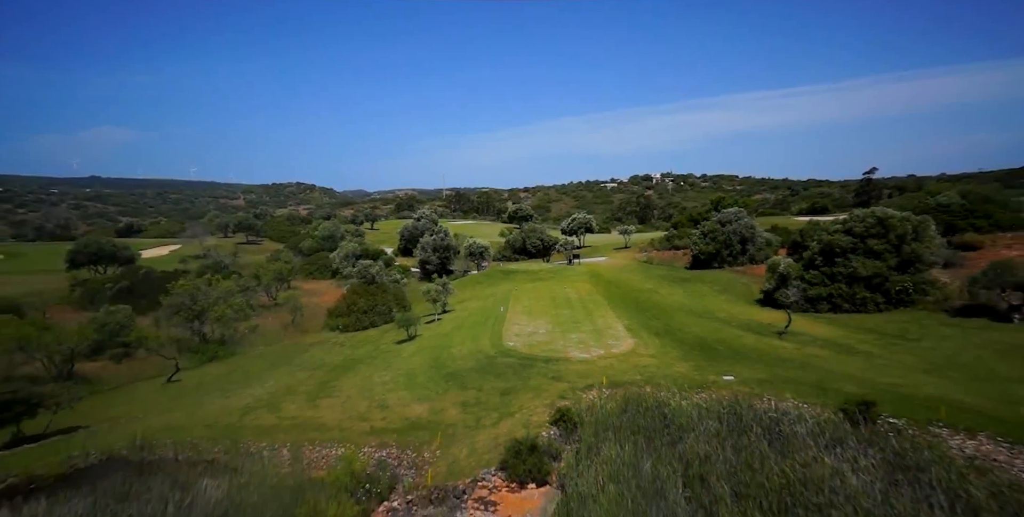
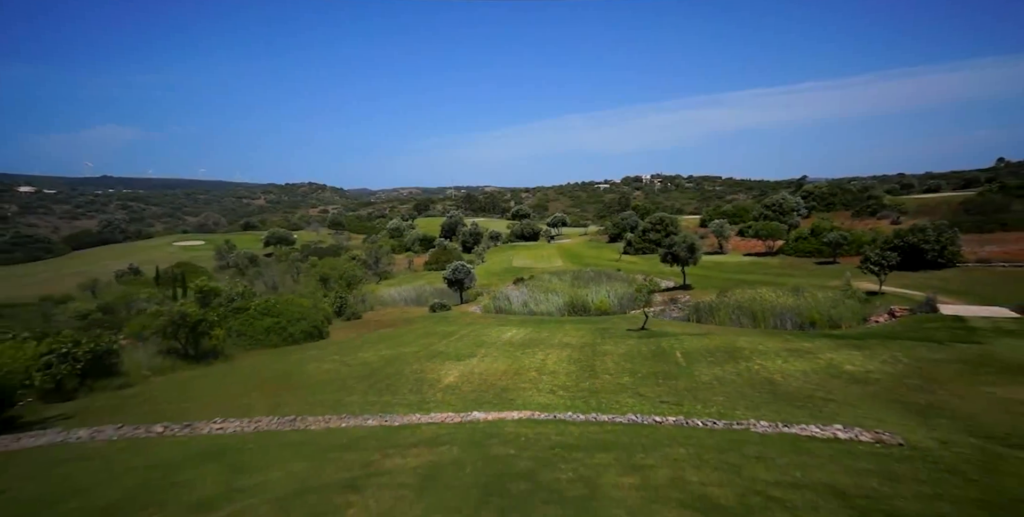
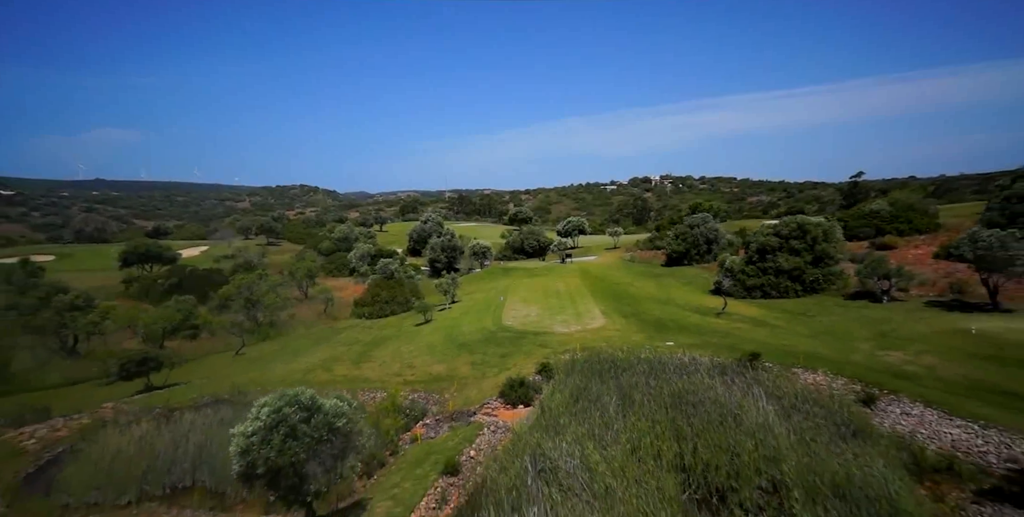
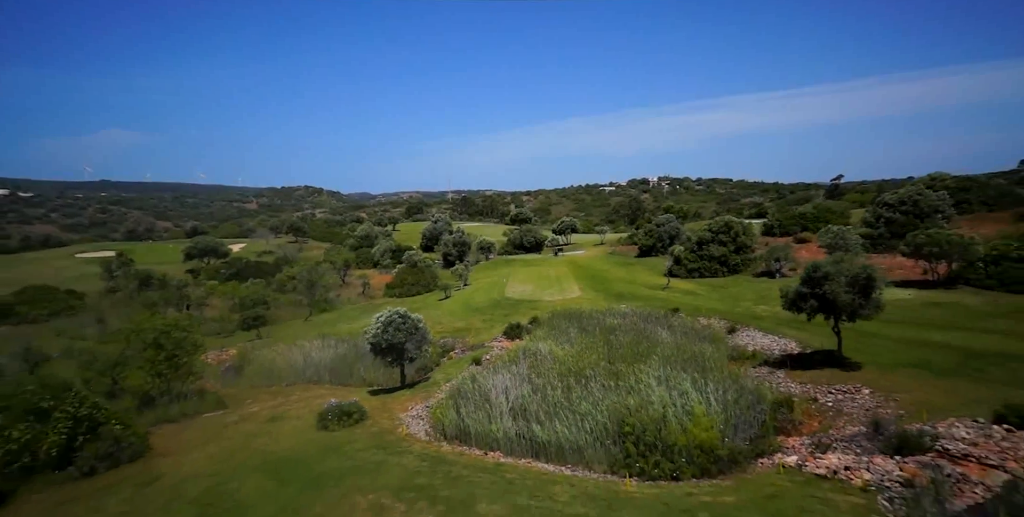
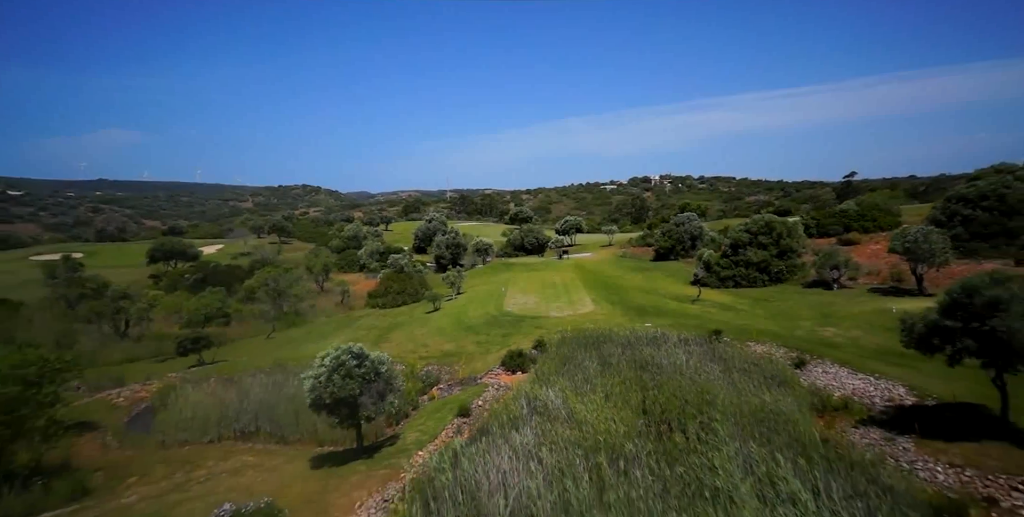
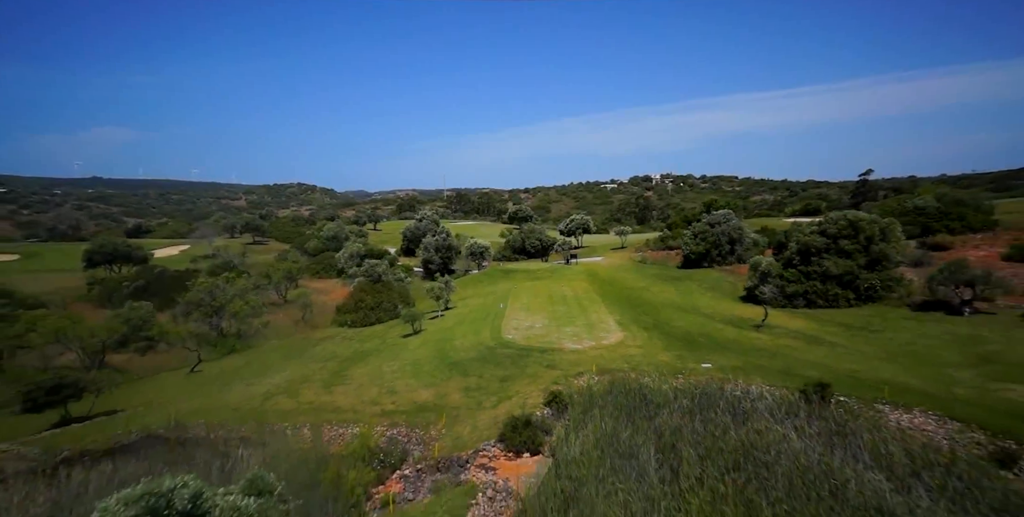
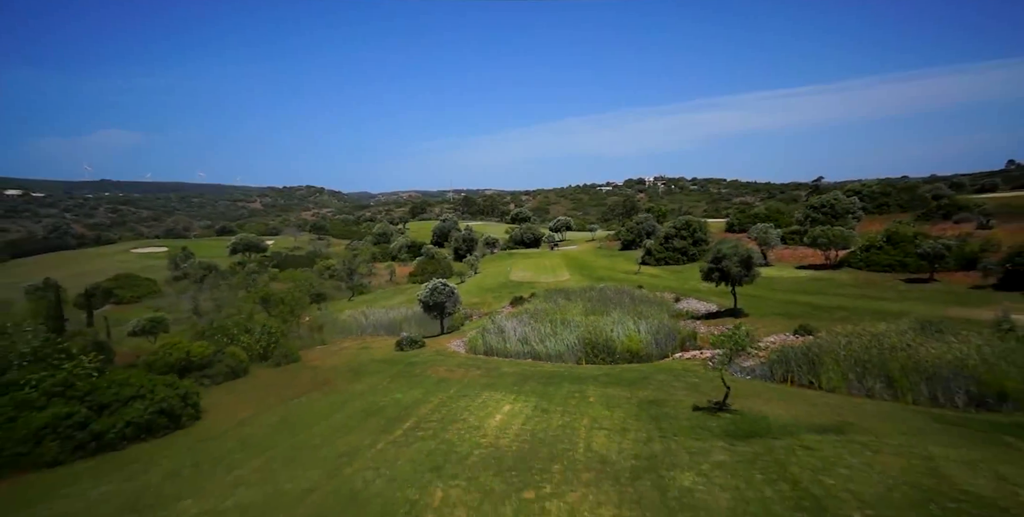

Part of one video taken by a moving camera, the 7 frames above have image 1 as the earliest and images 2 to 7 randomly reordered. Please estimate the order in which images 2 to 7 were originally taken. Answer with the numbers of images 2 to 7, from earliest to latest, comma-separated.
6, 3, 5, 4, 7, 2
